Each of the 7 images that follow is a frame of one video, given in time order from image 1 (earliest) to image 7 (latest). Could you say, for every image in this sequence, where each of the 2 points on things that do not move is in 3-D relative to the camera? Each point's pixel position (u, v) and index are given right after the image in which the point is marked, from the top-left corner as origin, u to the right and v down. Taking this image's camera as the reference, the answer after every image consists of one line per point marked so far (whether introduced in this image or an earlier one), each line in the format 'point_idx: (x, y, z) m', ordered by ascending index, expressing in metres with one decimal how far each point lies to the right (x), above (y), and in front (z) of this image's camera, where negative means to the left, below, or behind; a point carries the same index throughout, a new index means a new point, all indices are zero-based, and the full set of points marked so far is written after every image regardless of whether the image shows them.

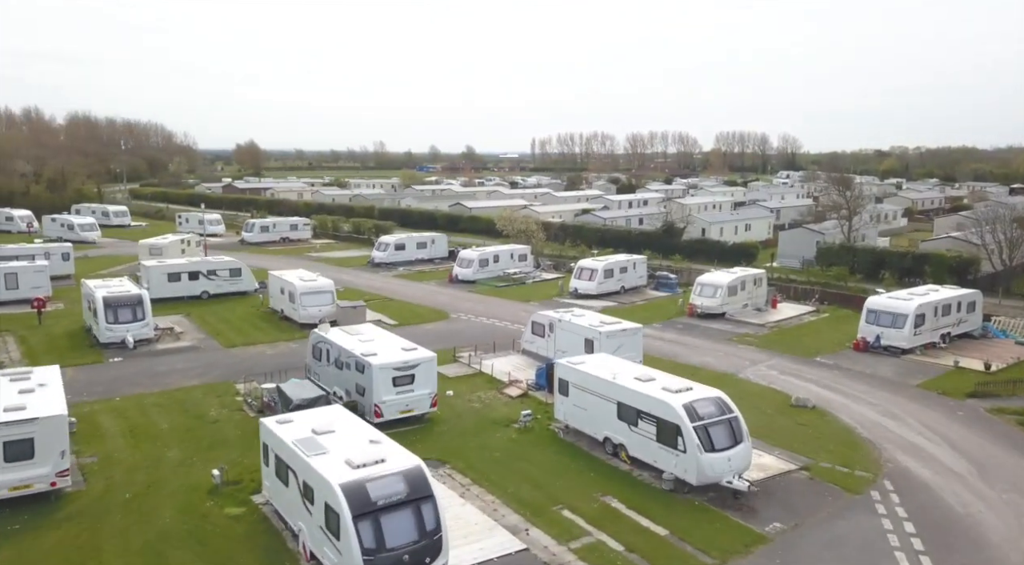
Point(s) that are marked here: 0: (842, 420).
0: (+8.3, -3.5, +18.8) m
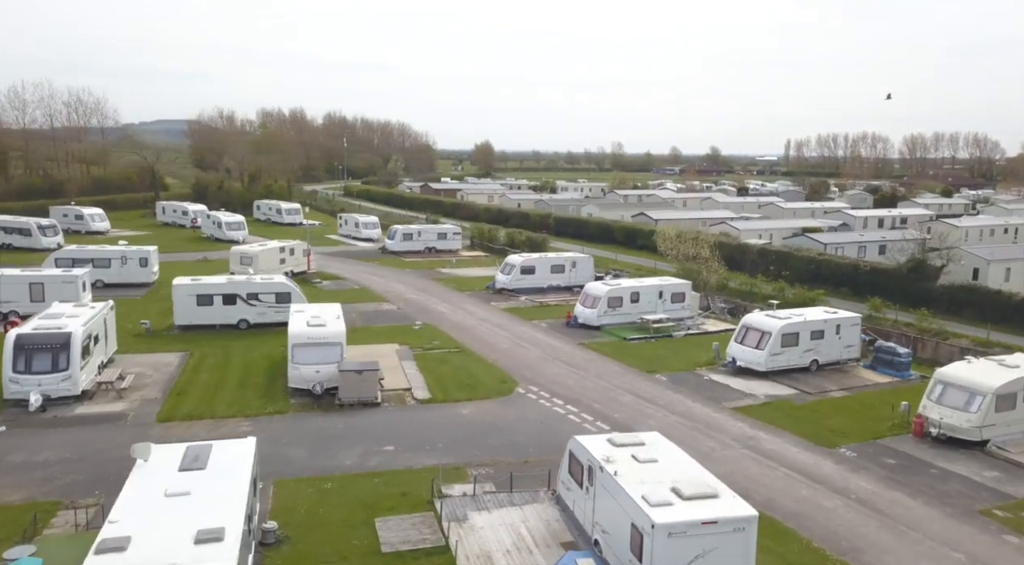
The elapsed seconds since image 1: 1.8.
0: (+6.6, -5.6, +6.1) m
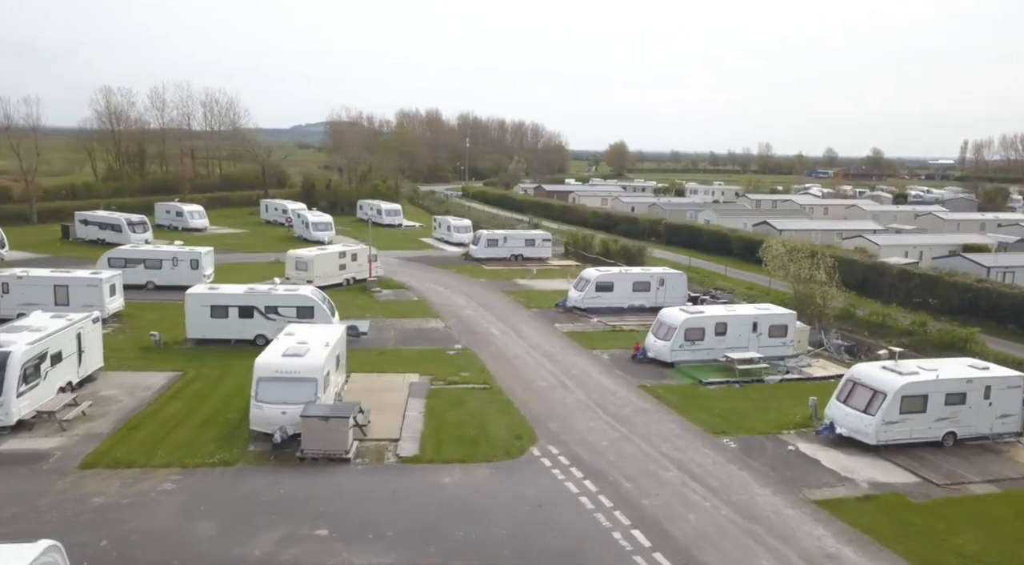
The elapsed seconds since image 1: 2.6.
0: (+4.0, -6.4, +0.7) m
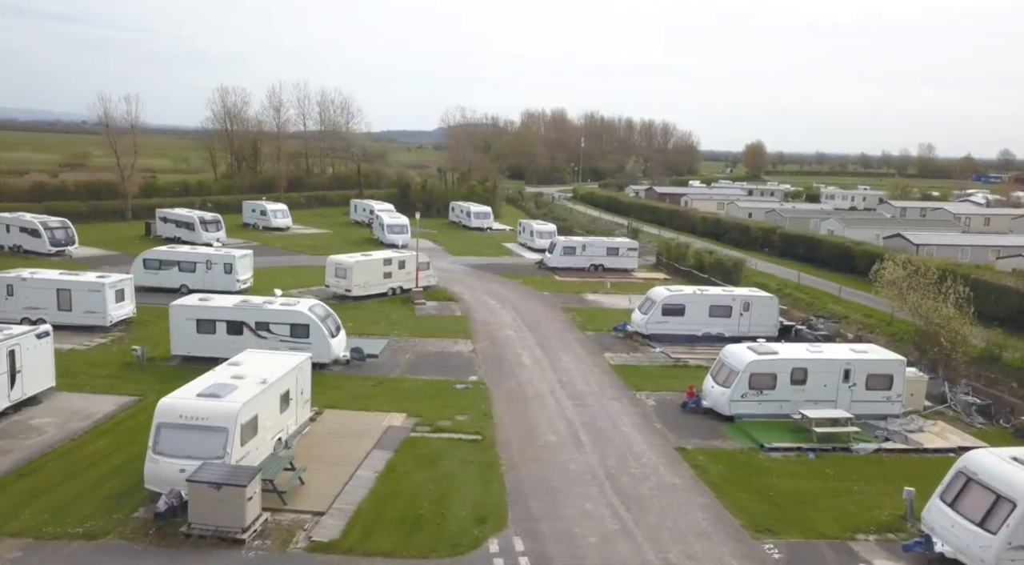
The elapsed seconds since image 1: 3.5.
0: (+0.3, -7.1, -3.7) m
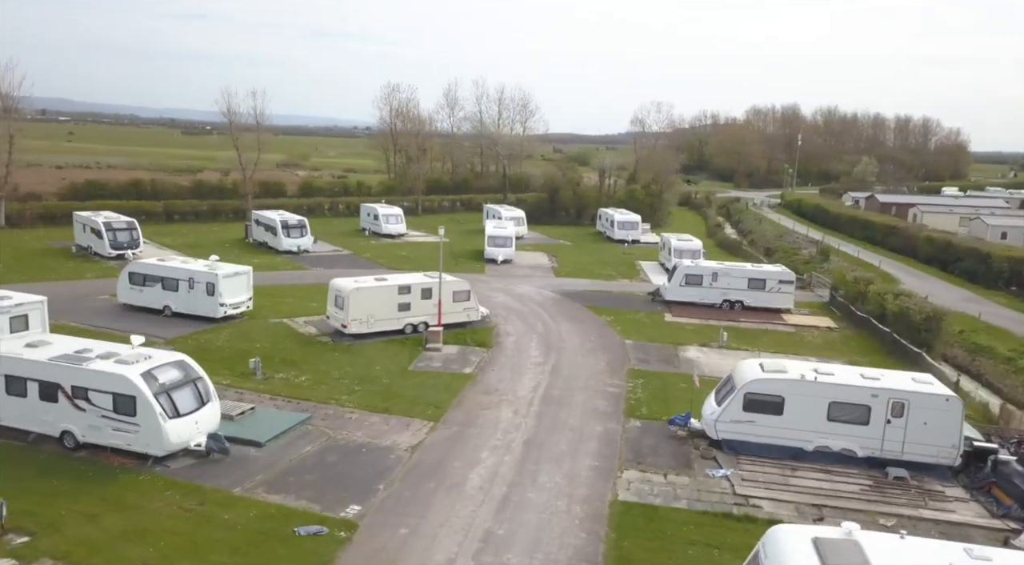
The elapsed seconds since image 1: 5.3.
0: (-8.9, -8.1, -10.9) m
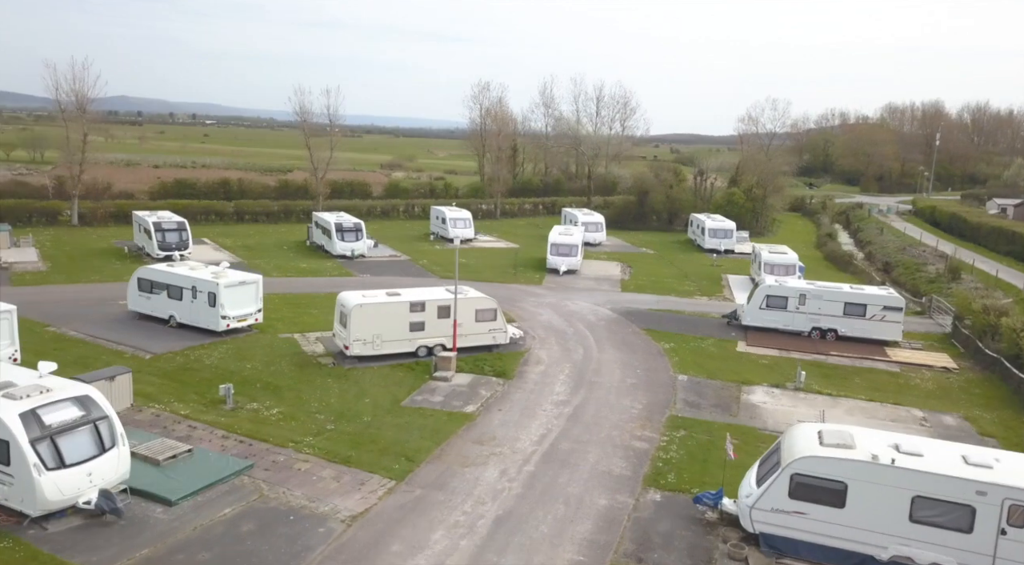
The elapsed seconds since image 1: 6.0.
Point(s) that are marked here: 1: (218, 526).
0: (-13.6, -8.3, -12.6) m
1: (-4.6, -3.8, +11.7) m
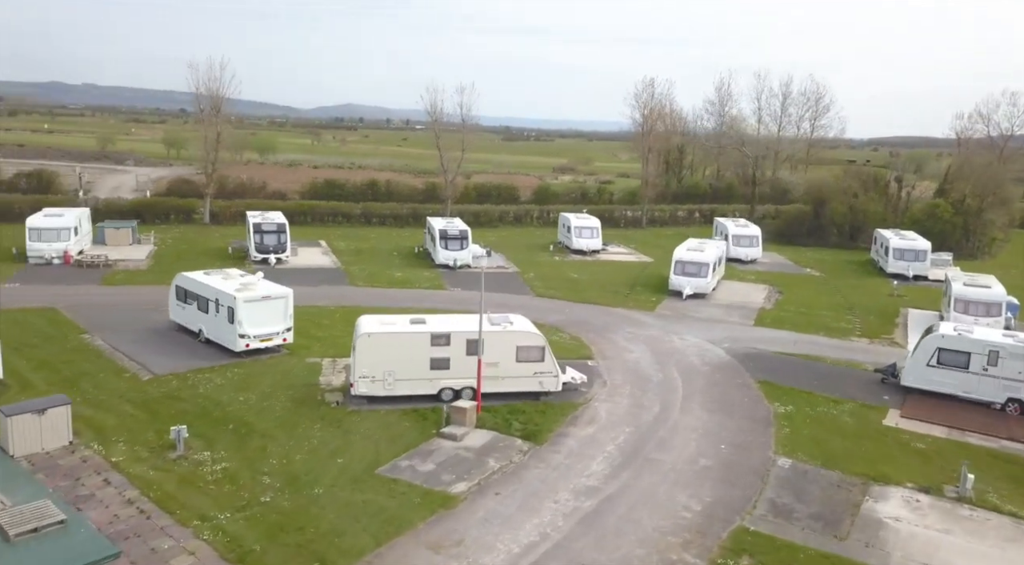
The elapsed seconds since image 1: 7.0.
0: (-20.9, -8.0, -12.7) m
1: (-5.9, -4.2, +8.6) m
